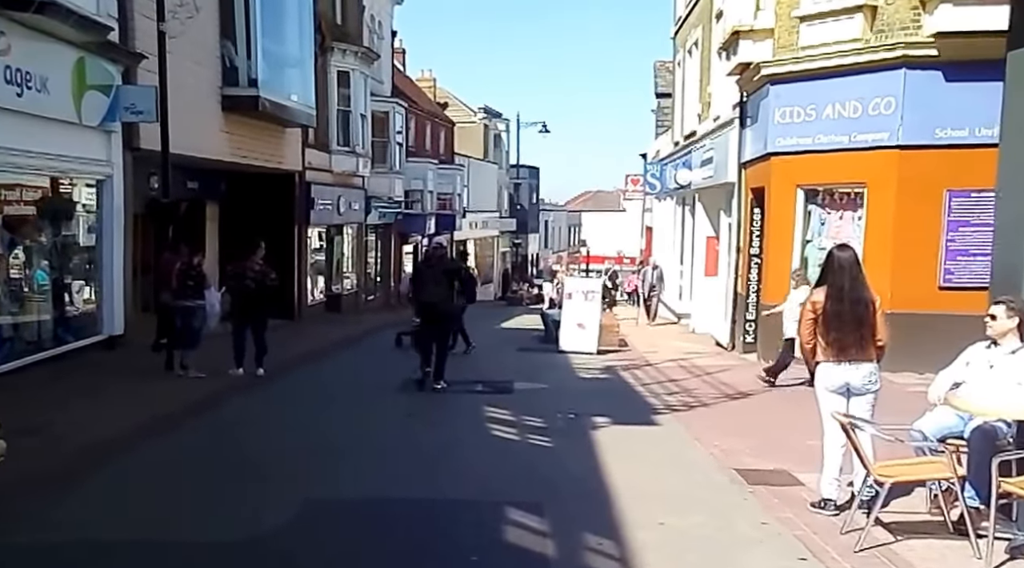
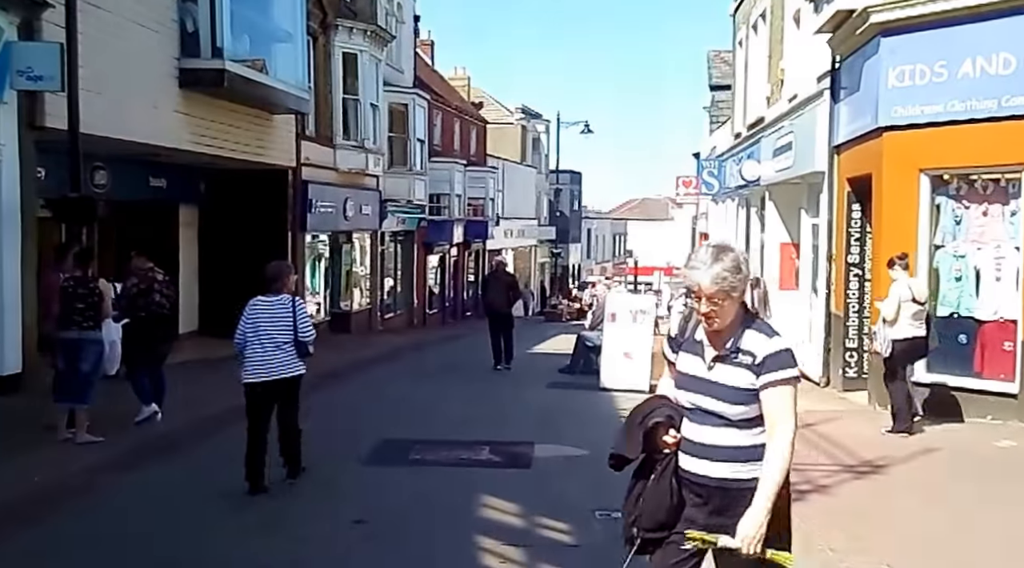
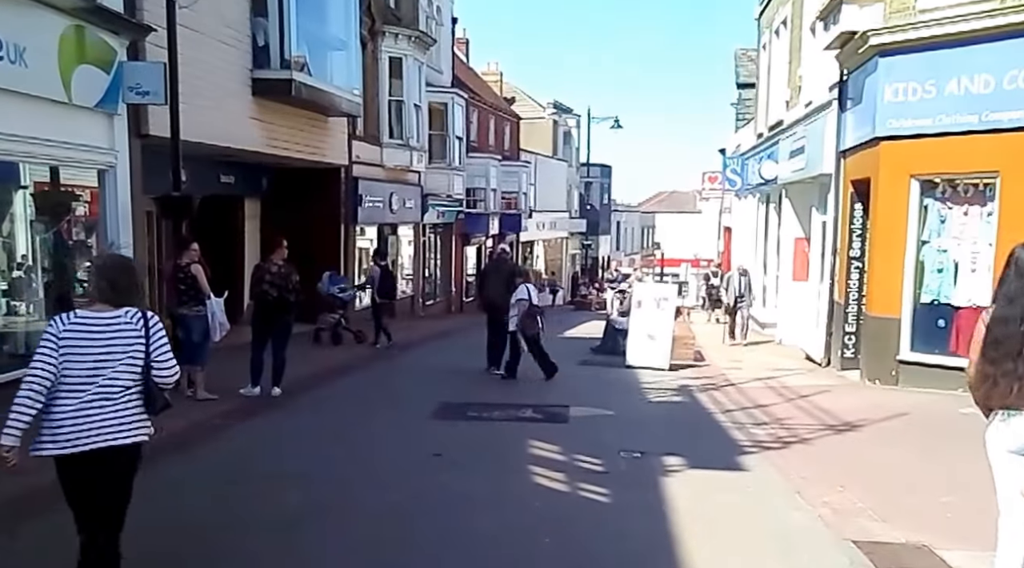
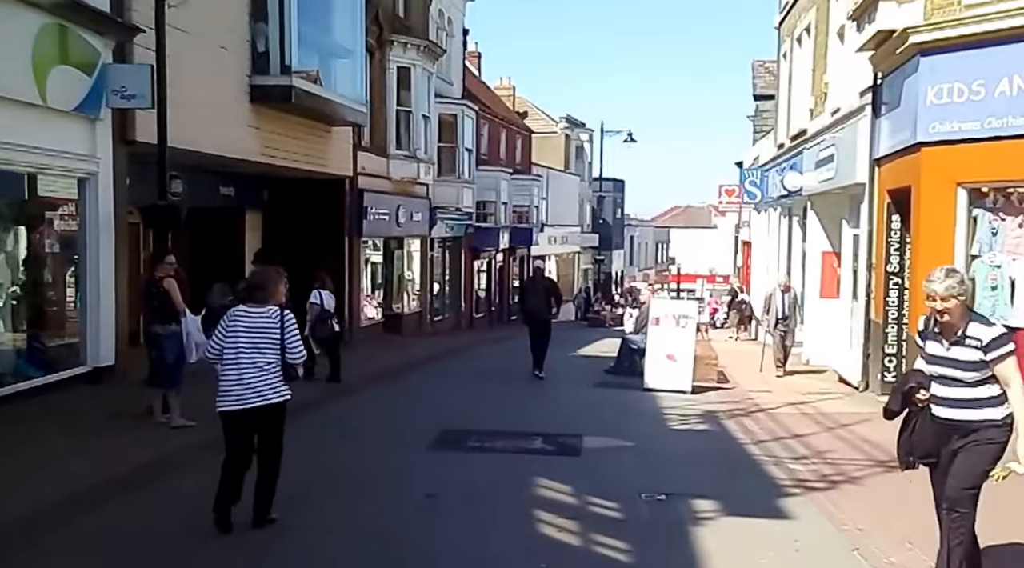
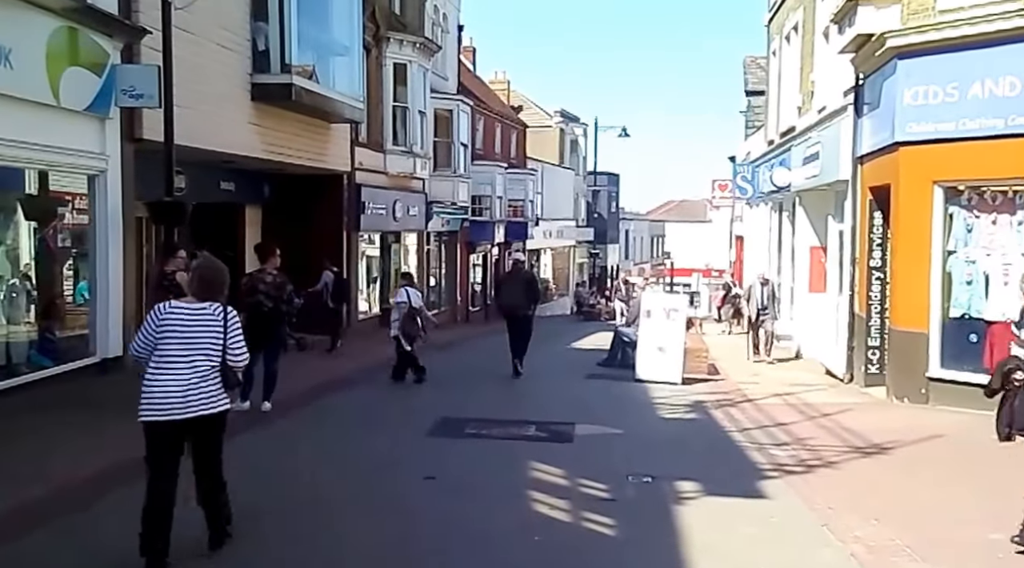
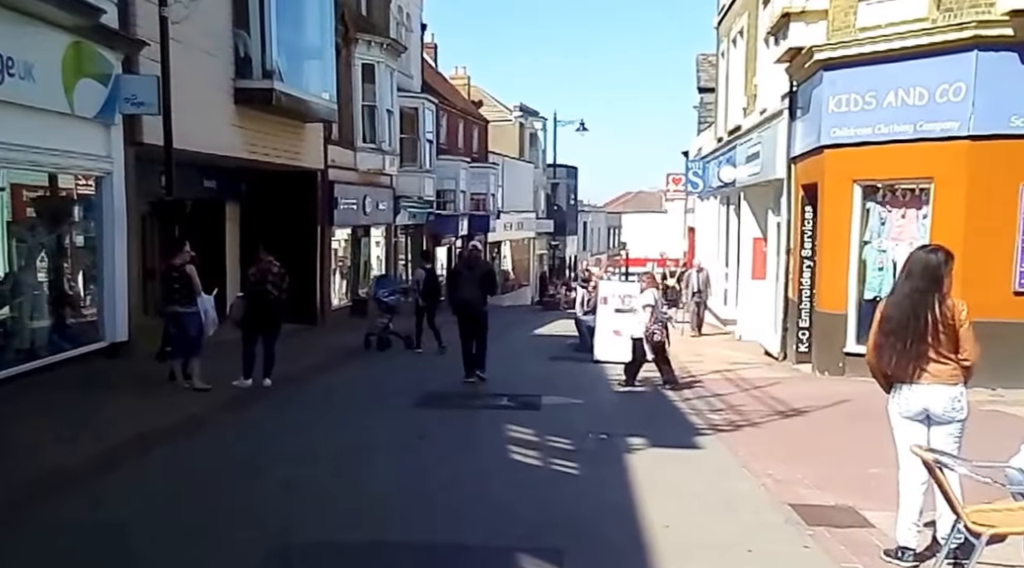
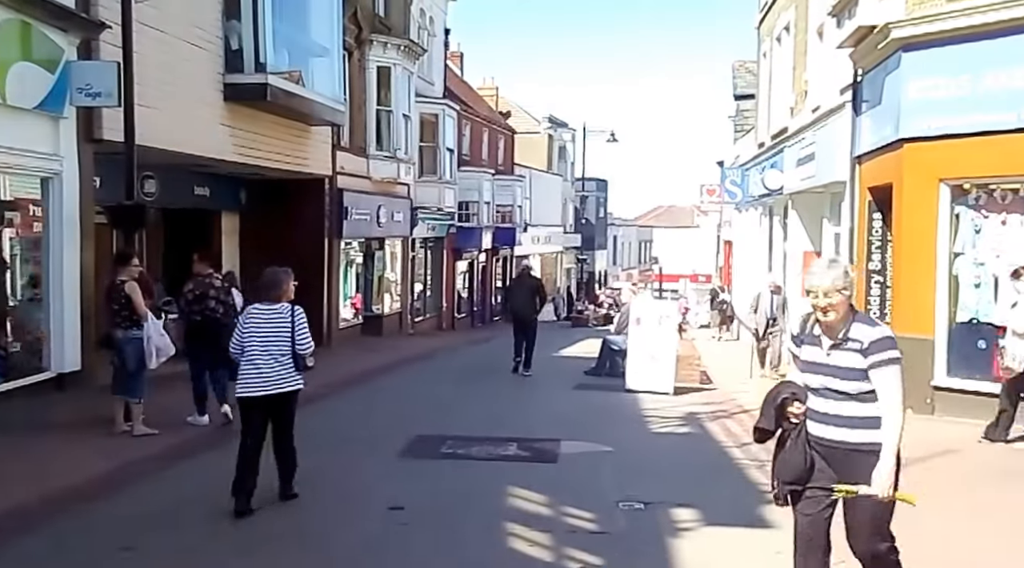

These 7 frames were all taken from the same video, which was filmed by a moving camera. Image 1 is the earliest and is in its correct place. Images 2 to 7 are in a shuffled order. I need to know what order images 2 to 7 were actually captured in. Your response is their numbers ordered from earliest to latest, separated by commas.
6, 3, 5, 4, 7, 2
